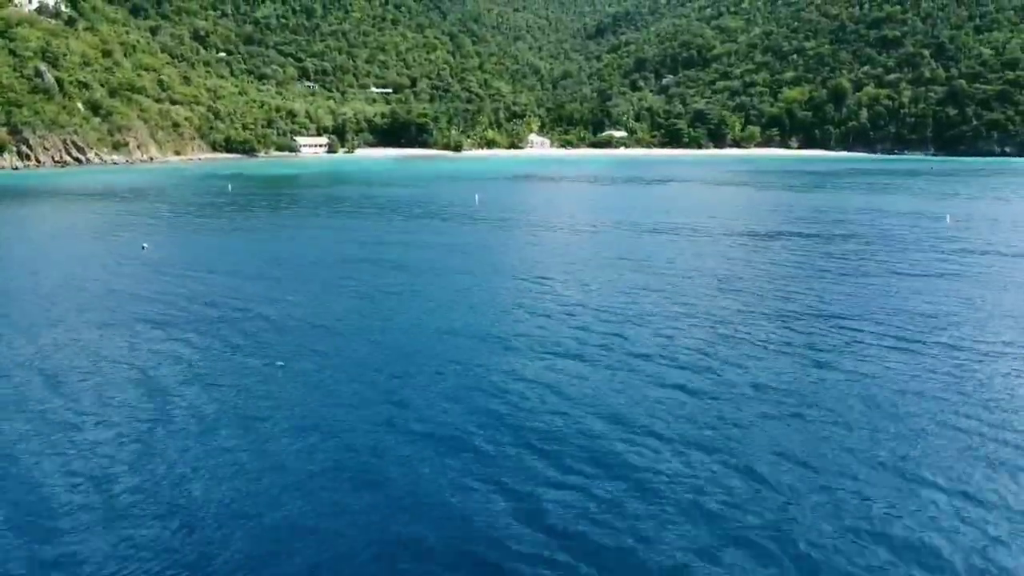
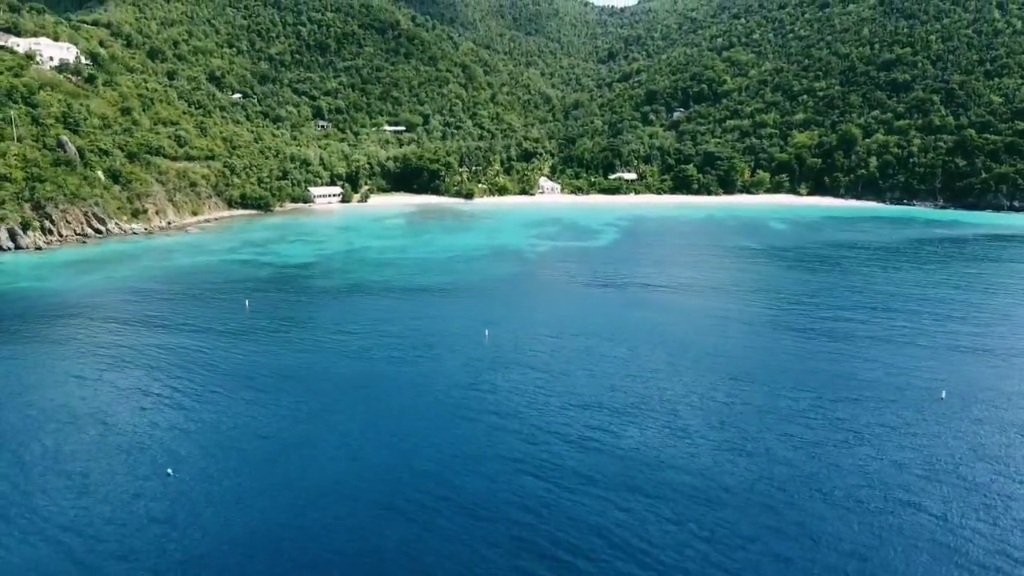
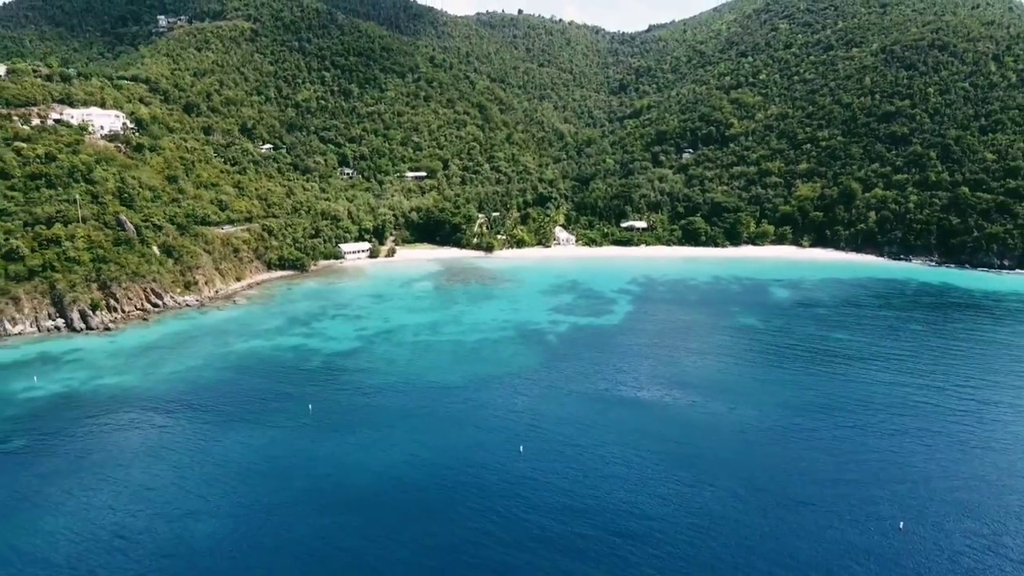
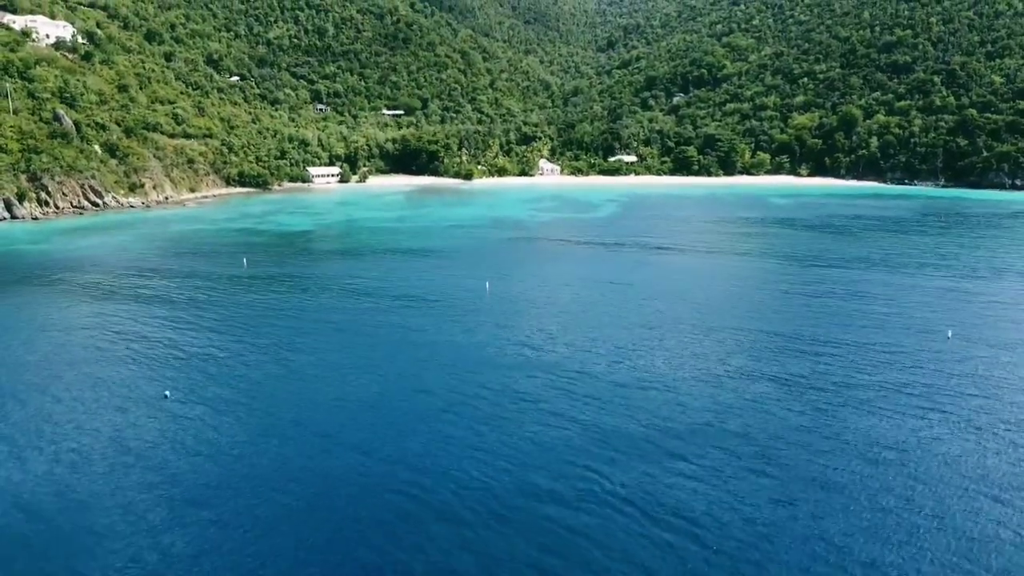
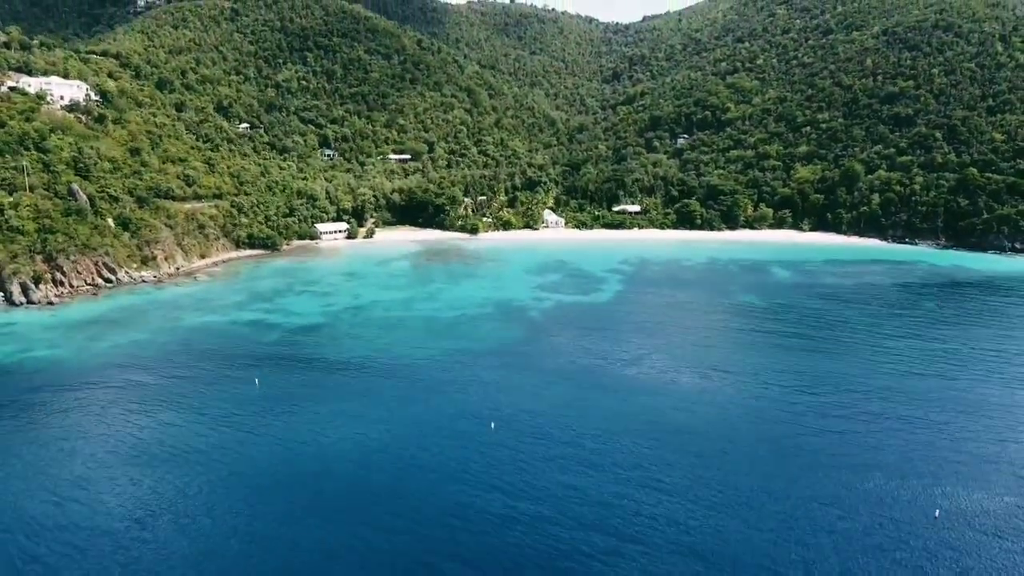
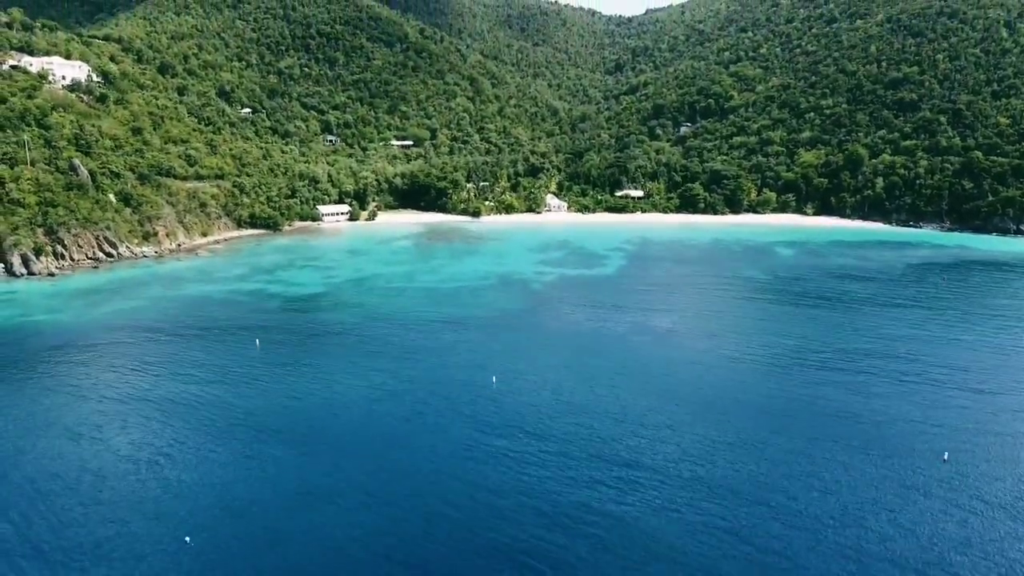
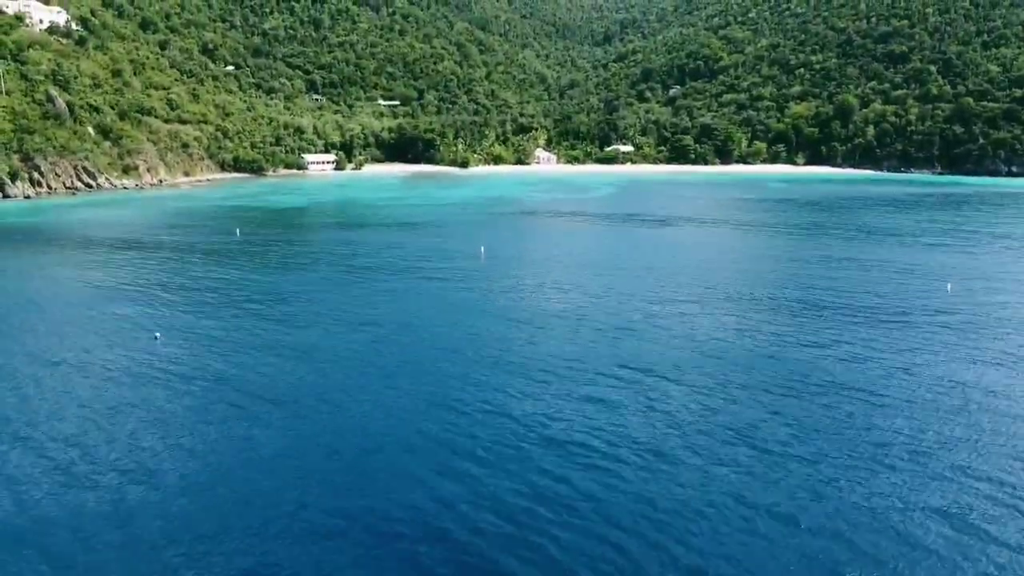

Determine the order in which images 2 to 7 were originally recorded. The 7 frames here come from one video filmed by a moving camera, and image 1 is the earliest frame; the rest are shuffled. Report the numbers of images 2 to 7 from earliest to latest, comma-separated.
7, 4, 2, 6, 5, 3
